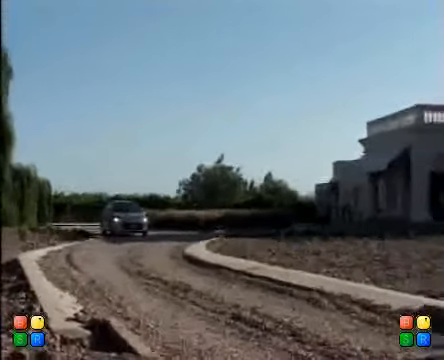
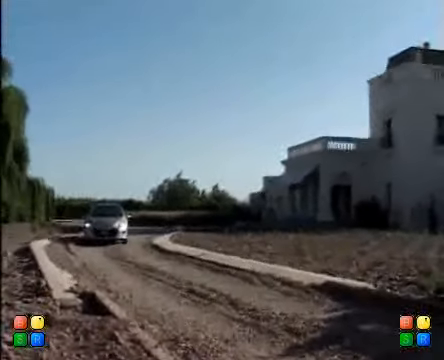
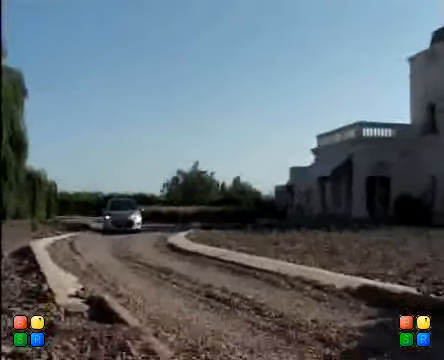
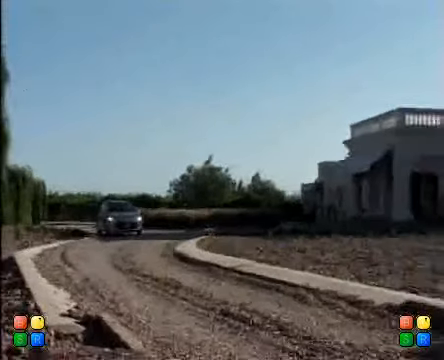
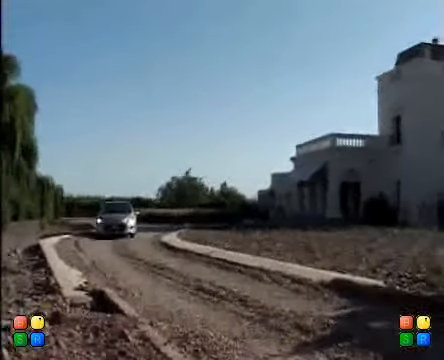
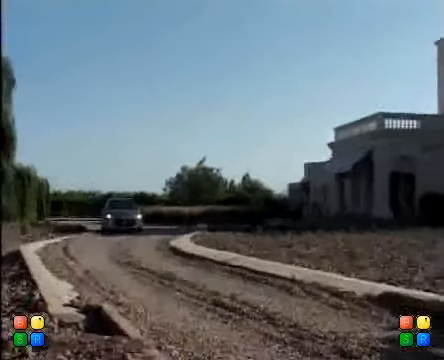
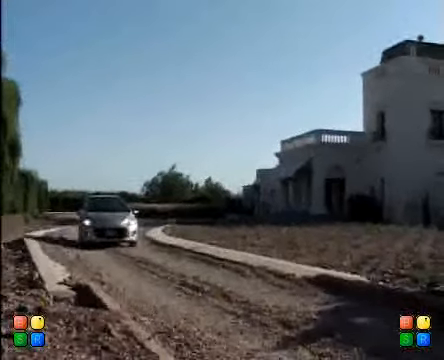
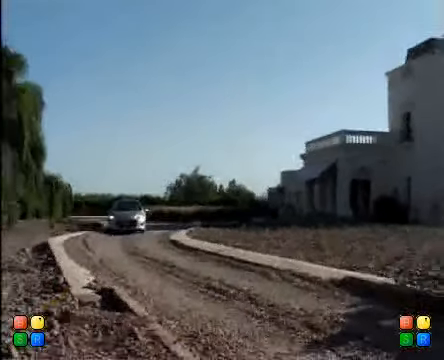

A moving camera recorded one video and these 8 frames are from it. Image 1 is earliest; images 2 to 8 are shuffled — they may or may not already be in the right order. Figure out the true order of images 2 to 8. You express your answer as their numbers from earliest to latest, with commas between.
4, 6, 3, 8, 5, 2, 7
